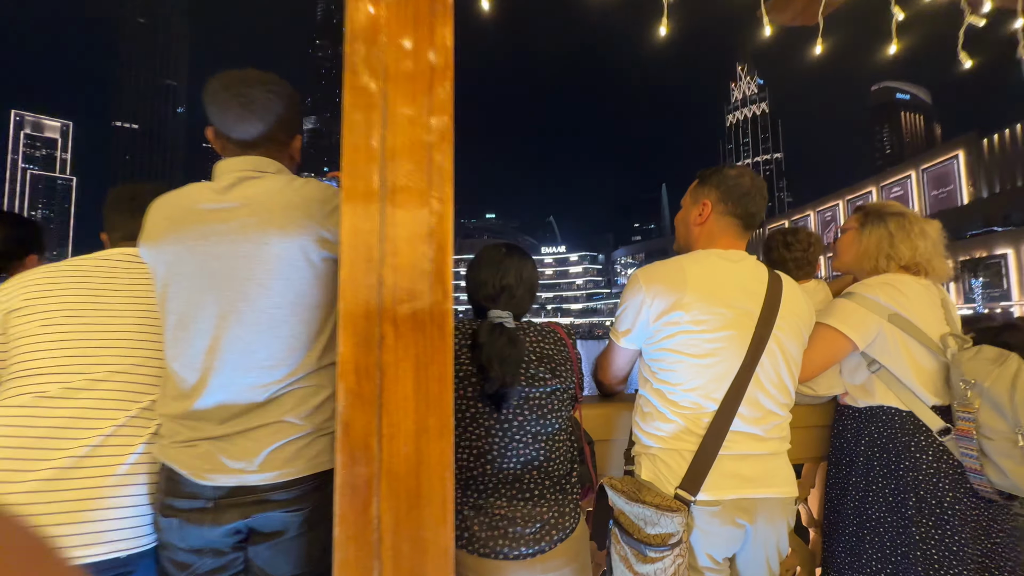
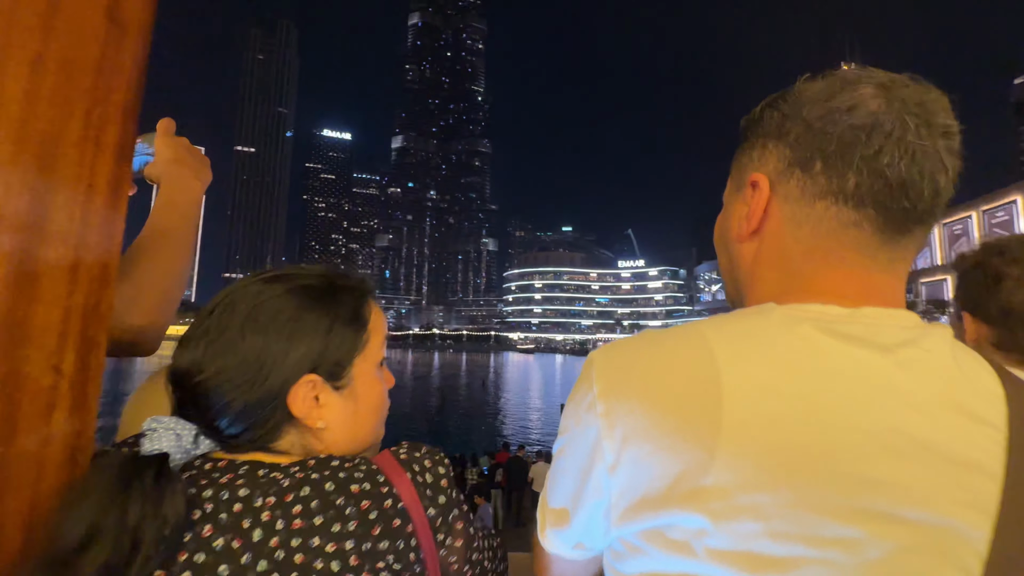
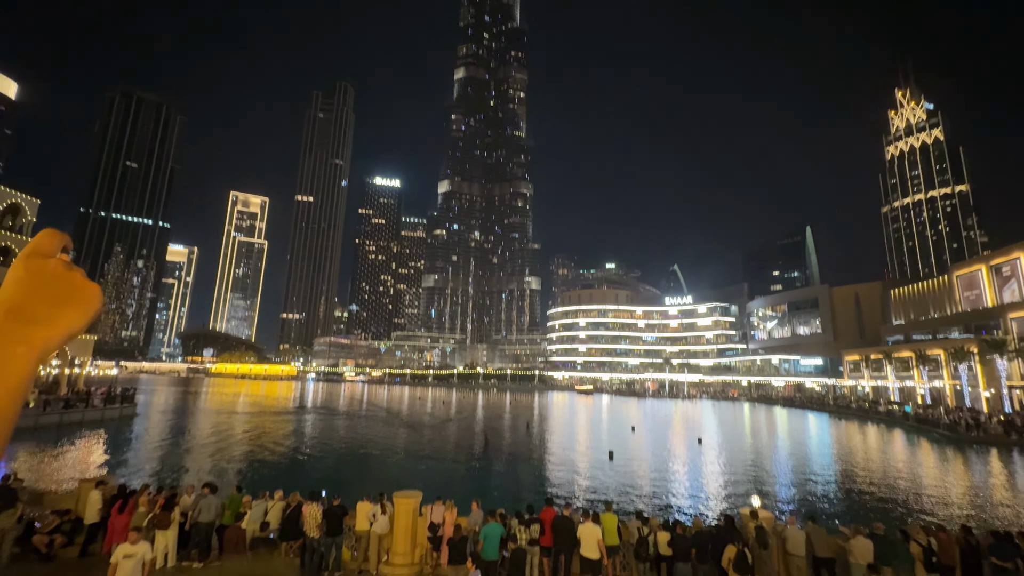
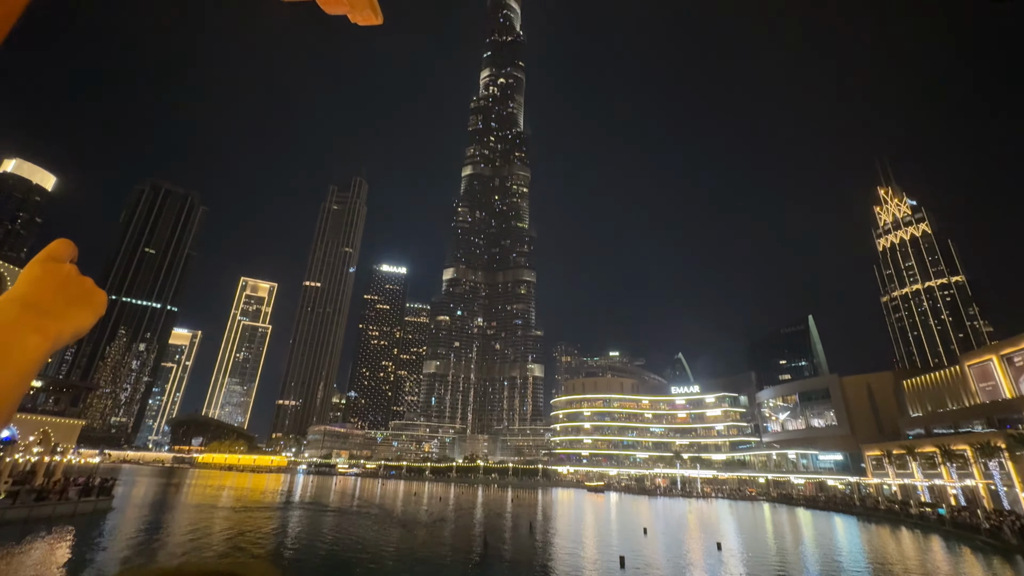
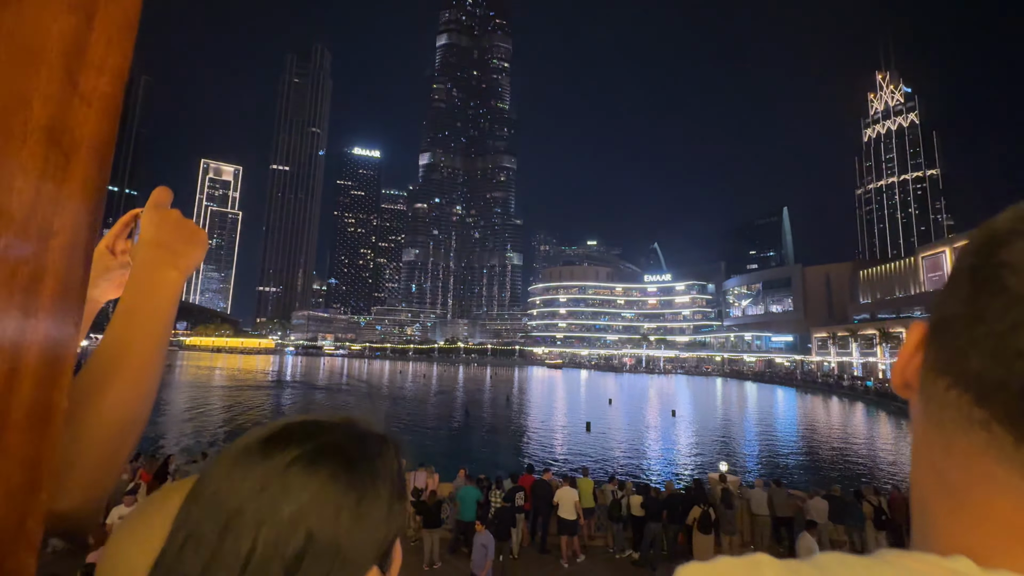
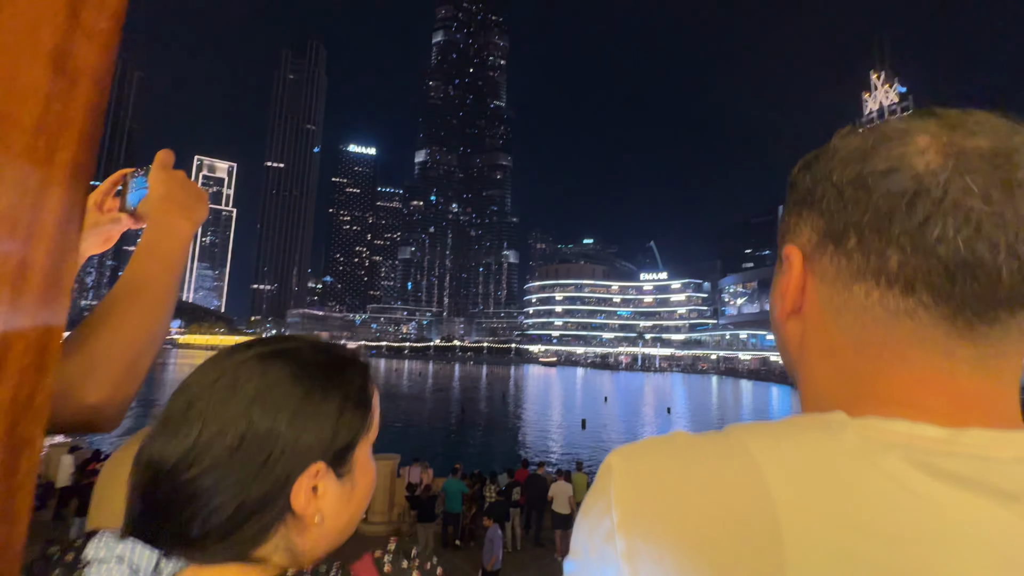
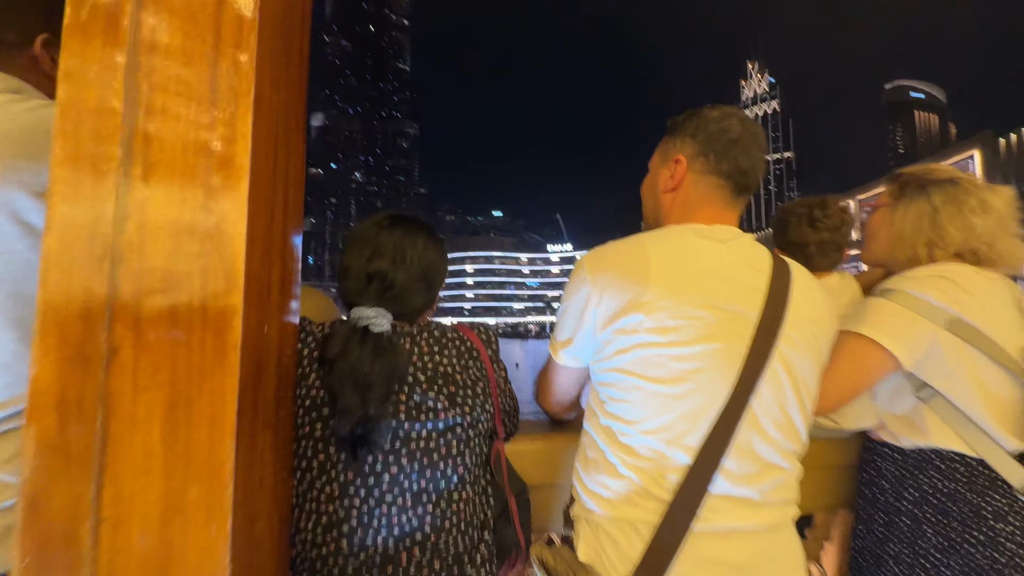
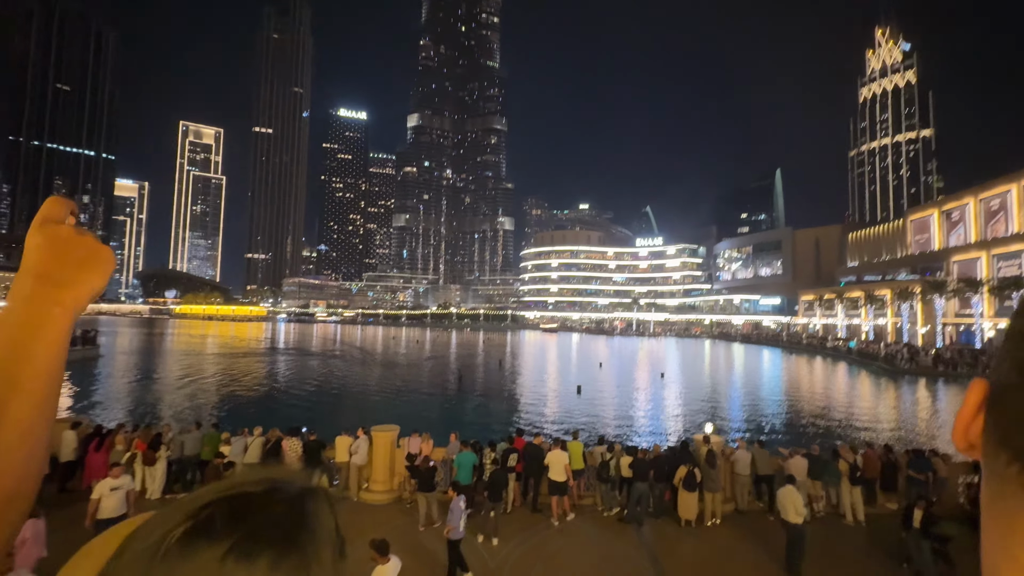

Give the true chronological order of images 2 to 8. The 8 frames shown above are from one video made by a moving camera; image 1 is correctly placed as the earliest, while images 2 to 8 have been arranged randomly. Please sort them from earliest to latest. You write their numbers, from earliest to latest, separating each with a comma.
7, 2, 6, 5, 8, 3, 4
